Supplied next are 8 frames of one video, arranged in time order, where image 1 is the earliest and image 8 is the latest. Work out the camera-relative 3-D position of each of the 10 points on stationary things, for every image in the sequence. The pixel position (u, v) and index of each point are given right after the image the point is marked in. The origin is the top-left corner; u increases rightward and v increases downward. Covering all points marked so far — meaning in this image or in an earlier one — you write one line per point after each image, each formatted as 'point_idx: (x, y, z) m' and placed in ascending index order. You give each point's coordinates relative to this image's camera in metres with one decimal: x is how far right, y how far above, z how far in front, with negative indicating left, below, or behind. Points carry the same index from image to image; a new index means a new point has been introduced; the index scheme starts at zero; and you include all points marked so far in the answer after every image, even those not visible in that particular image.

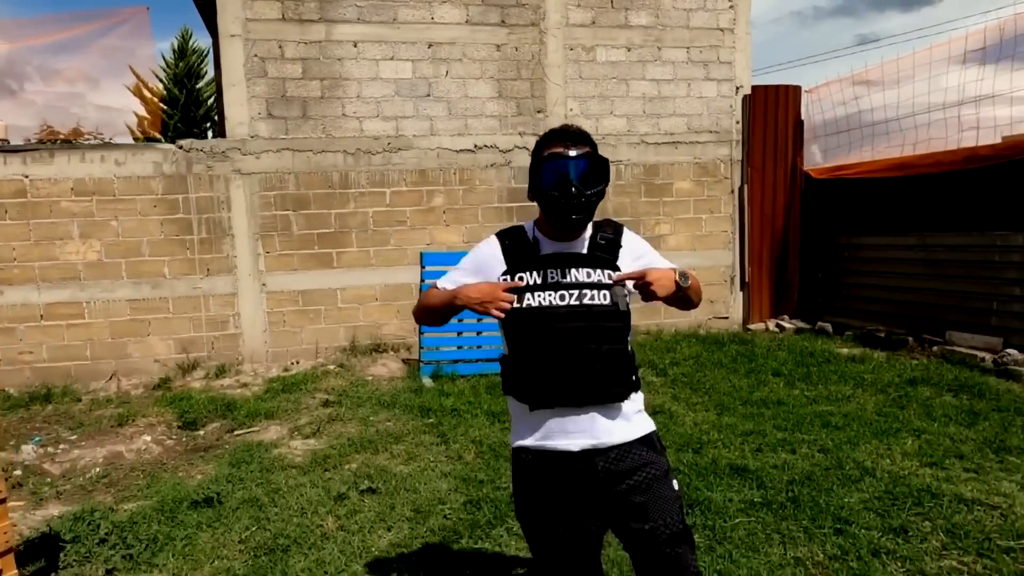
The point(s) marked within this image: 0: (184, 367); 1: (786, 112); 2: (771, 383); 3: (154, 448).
0: (-3.4, -0.8, +7.1) m
1: (+3.3, +2.1, +8.0) m
2: (+2.1, -0.8, +5.6) m
3: (-2.5, -1.1, +4.8) m
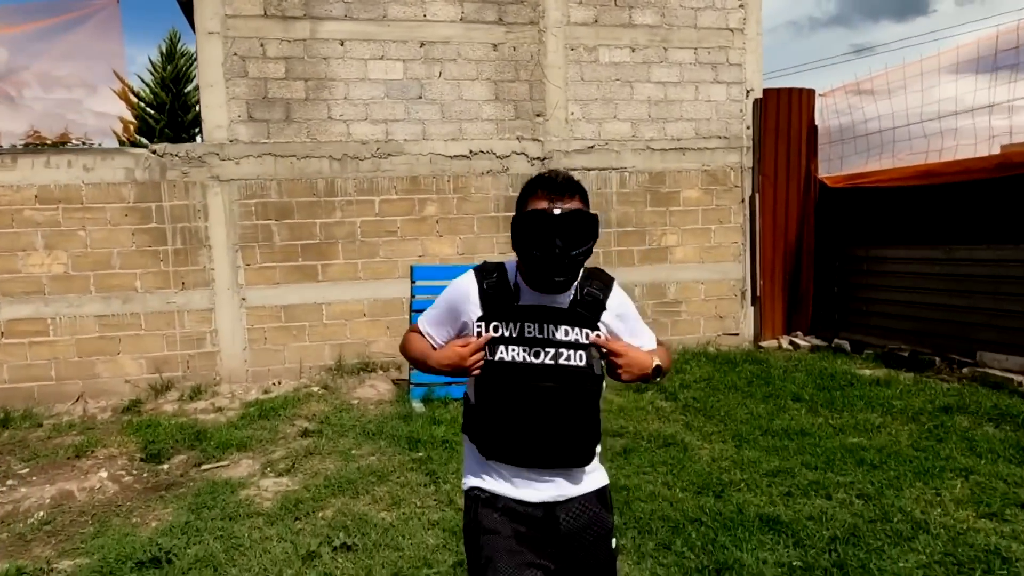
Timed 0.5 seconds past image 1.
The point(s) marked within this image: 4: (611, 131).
0: (-3.4, -1.0, +6.6) m
1: (+3.2, +1.9, +7.6) m
2: (+2.1, -0.9, +5.2) m
3: (-2.5, -1.2, +4.3) m
4: (+1.0, +1.7, +7.1) m
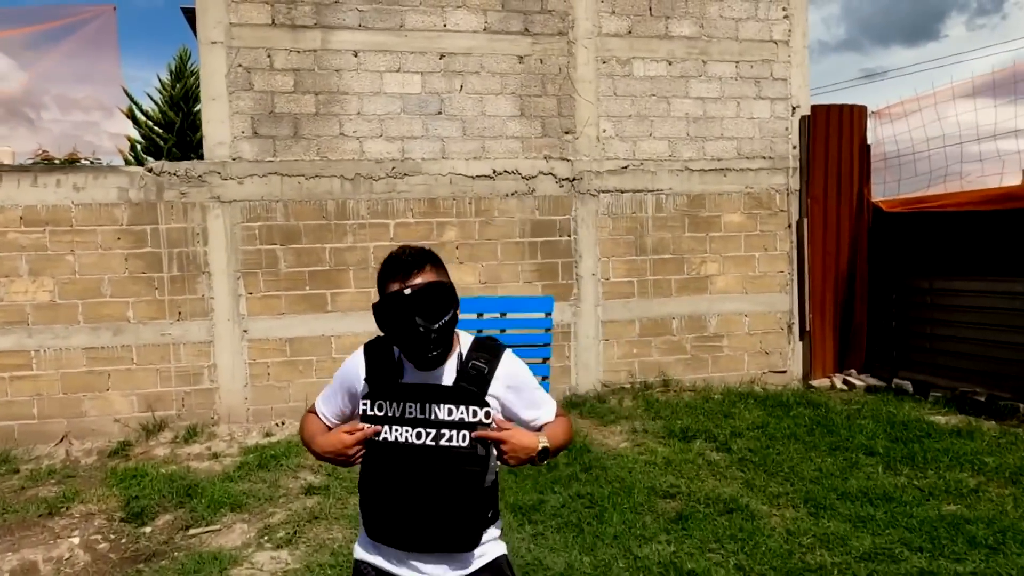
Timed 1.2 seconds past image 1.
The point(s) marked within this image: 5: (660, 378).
0: (-3.2, -1.2, +6.0) m
1: (+3.5, +1.6, +7.0) m
2: (+2.3, -1.2, +4.5) m
3: (-2.3, -1.4, +3.7) m
4: (+1.3, +1.3, +6.6) m
5: (+1.4, -0.9, +6.6) m
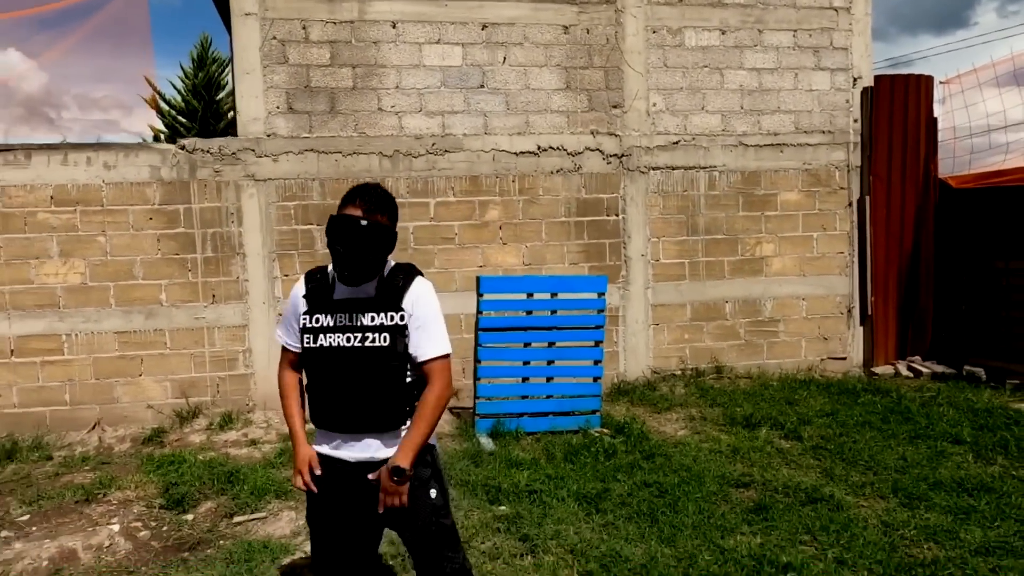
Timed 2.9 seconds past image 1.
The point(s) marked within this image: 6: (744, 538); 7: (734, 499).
0: (-2.8, -1.1, +5.8) m
1: (+3.9, +1.7, +6.6) m
2: (+2.7, -1.0, +4.2) m
3: (-2.0, -1.3, +3.5) m
4: (+1.7, +1.5, +6.2) m
5: (+1.8, -0.7, +6.3) m
6: (+1.1, -1.2, +3.2) m
7: (+1.2, -1.2, +3.7) m
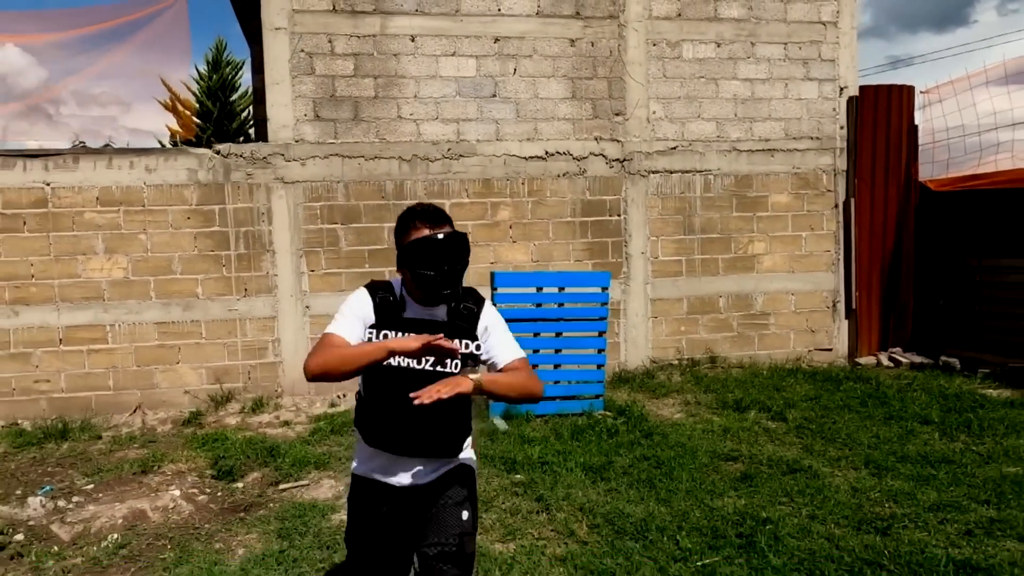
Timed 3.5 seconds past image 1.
0: (-2.7, -1.0, +6.2) m
1: (+4.0, +1.8, +7.0) m
2: (+2.8, -1.0, +4.6) m
3: (-1.9, -1.3, +4.0) m
4: (+1.8, +1.5, +6.7) m
5: (+1.9, -0.7, +6.7) m
6: (+1.2, -1.1, +3.7) m
7: (+1.3, -1.1, +4.2) m
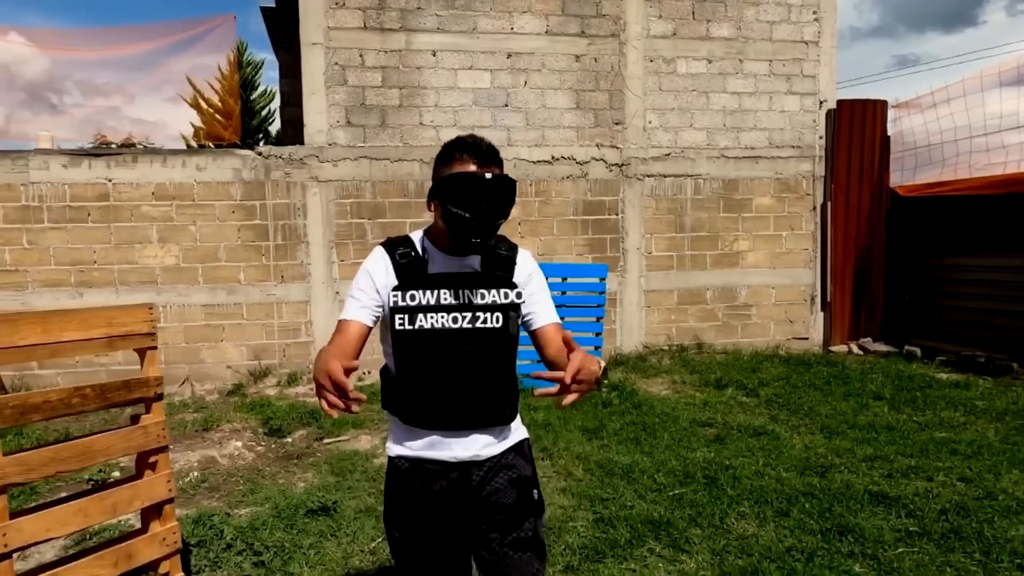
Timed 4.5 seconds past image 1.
0: (-2.6, -0.9, +7.0) m
1: (+4.1, +1.8, +7.8) m
2: (+2.9, -0.9, +5.4) m
3: (-1.8, -1.2, +4.7) m
4: (+1.9, +1.6, +7.4) m
5: (+2.0, -0.6, +7.5) m
6: (+1.2, -1.1, +4.4) m
7: (+1.4, -1.1, +4.9) m
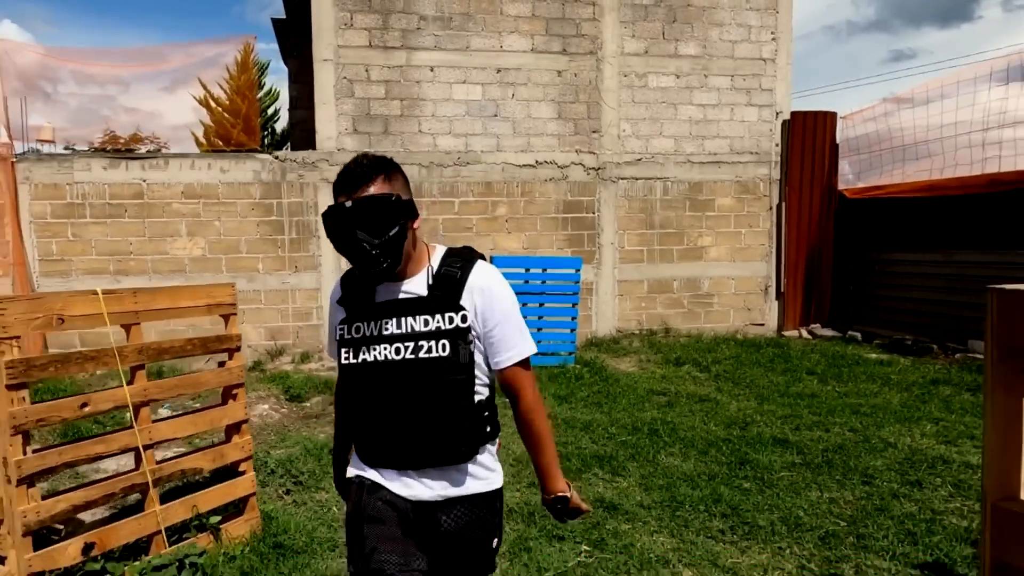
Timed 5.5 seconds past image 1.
0: (-2.8, -0.8, +7.9) m
1: (+4.0, +1.9, +8.7) m
2: (+2.7, -0.9, +6.3) m
3: (-2.0, -1.0, +5.6) m
4: (+1.8, +1.7, +8.3) m
5: (+1.9, -0.5, +8.4) m
6: (+1.1, -1.0, +5.3) m
7: (+1.2, -1.0, +5.9) m
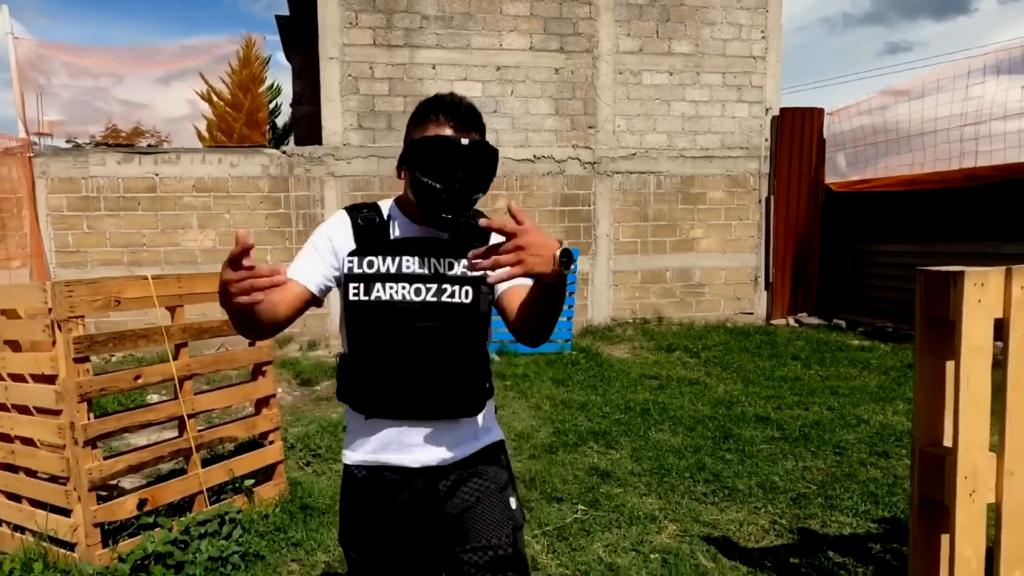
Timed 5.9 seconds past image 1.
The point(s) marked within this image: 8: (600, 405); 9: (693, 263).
0: (-2.8, -0.6, +8.2) m
1: (+4.0, +2.1, +9.0) m
2: (+2.7, -0.8, +6.6) m
3: (-2.0, -1.0, +6.0) m
4: (+1.8, +1.9, +8.6) m
5: (+1.8, -0.4, +8.7) m
6: (+1.1, -0.9, +5.7) m
7: (+1.2, -0.9, +6.2) m
8: (+0.7, -0.9, +5.2) m
9: (+2.3, +0.3, +8.7) m
